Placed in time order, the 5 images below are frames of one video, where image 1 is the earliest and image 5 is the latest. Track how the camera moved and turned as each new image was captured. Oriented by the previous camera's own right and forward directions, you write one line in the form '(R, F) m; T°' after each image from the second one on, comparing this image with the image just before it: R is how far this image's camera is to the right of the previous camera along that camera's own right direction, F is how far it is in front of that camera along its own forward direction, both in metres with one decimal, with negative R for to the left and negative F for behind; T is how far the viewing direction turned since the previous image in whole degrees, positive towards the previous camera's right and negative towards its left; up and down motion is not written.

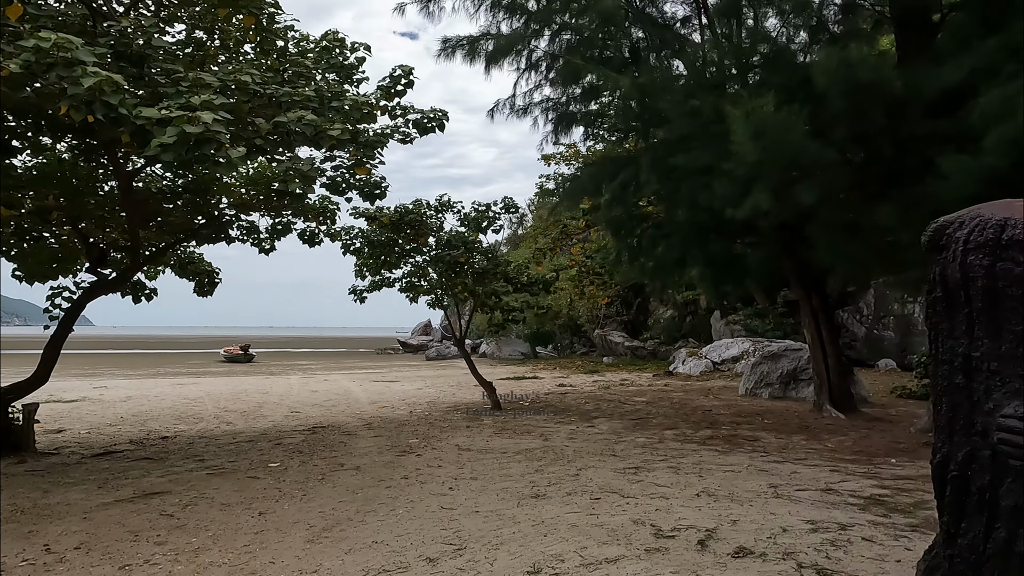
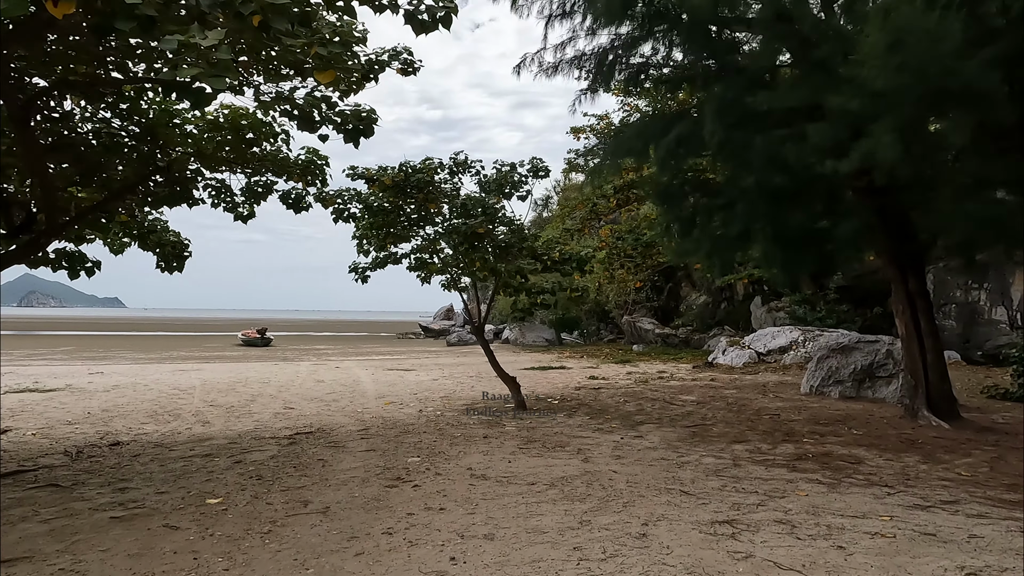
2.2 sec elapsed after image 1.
(-0.1, +1.5) m; -2°
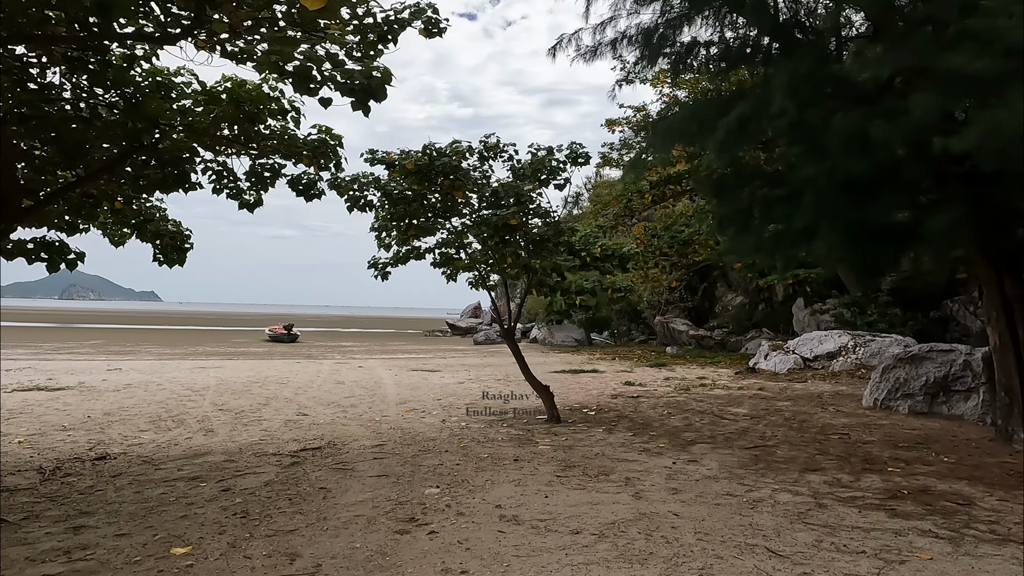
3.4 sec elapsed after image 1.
(-0.1, +0.8) m; -2°
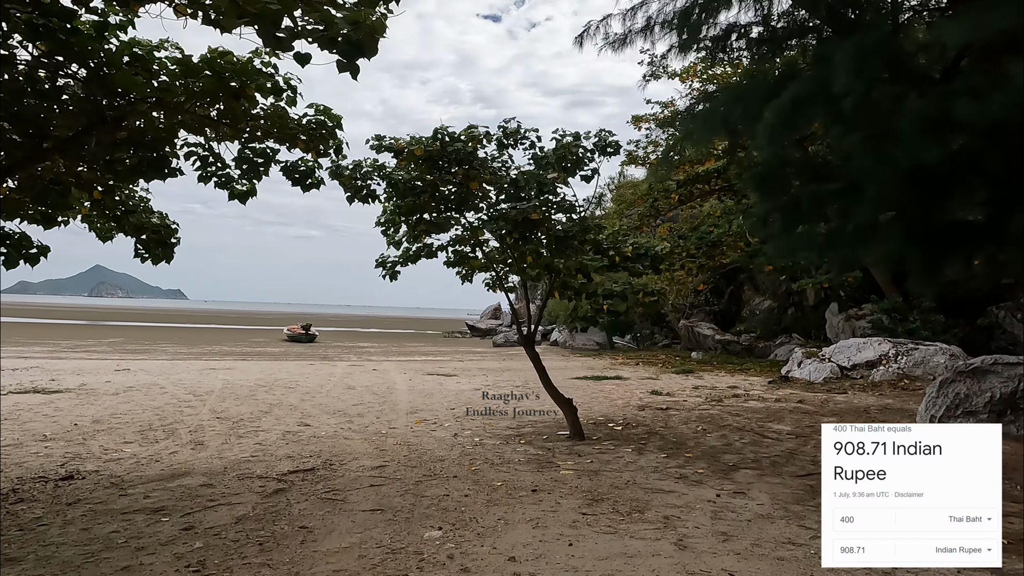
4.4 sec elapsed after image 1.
(0.0, +0.7) m; -2°
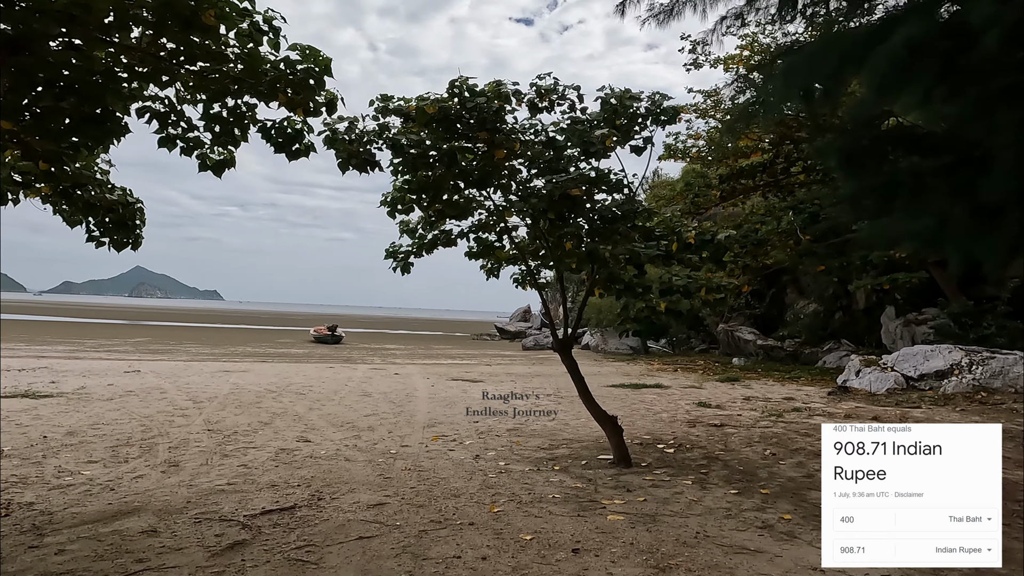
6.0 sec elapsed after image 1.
(0.0, +1.1) m; -3°
